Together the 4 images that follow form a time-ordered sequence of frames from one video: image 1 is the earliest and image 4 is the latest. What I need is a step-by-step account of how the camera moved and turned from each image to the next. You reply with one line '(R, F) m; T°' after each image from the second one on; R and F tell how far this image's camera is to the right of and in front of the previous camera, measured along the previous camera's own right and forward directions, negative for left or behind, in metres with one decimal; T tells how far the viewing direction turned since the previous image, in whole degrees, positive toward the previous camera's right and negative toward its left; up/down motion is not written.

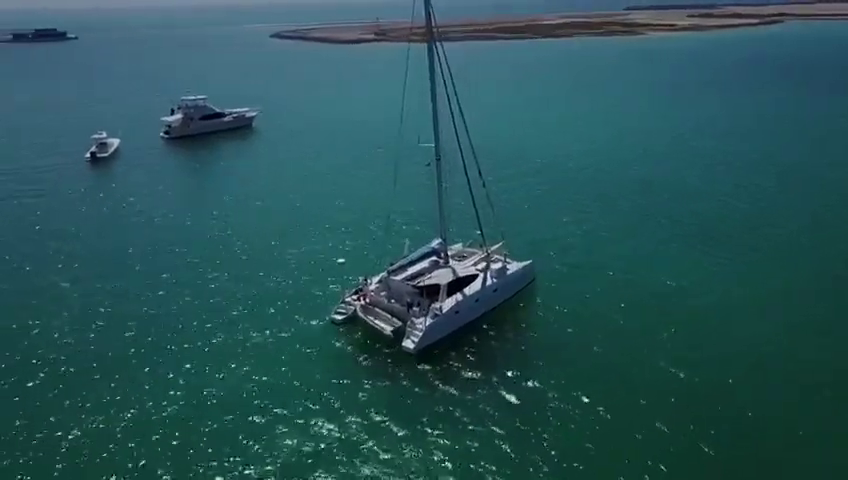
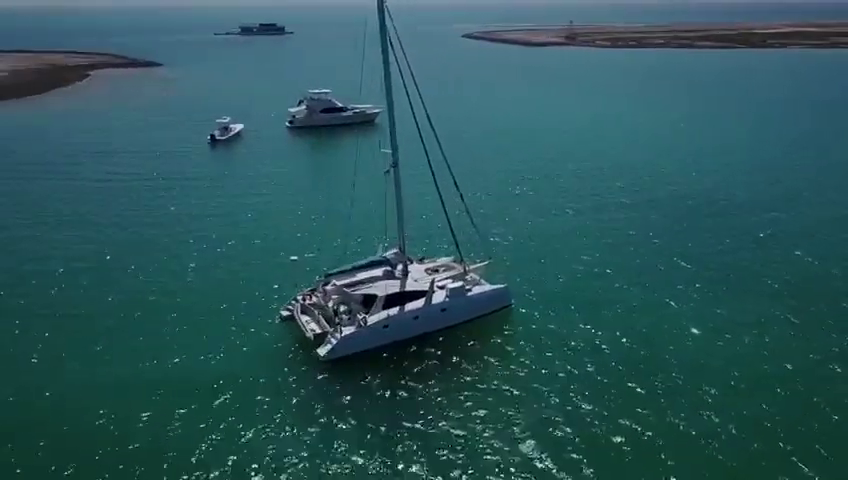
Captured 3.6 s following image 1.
(+12.3, +3.4) m; -19°
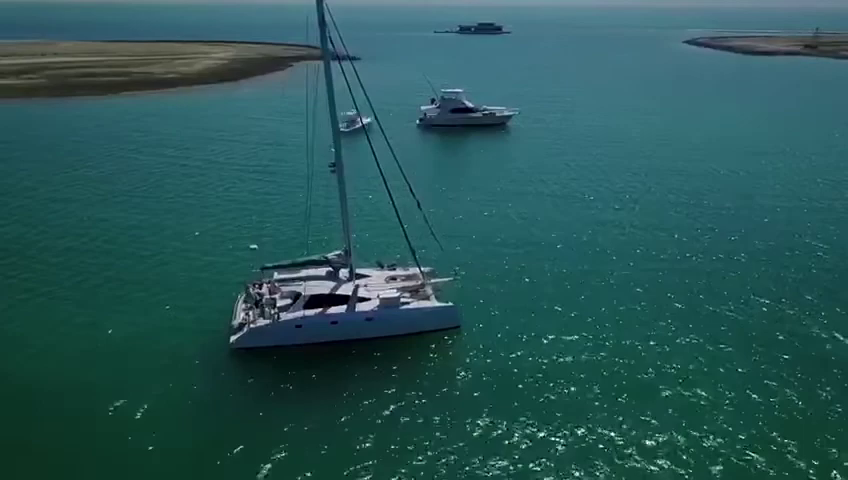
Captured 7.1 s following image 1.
(+13.2, +4.2) m; -20°
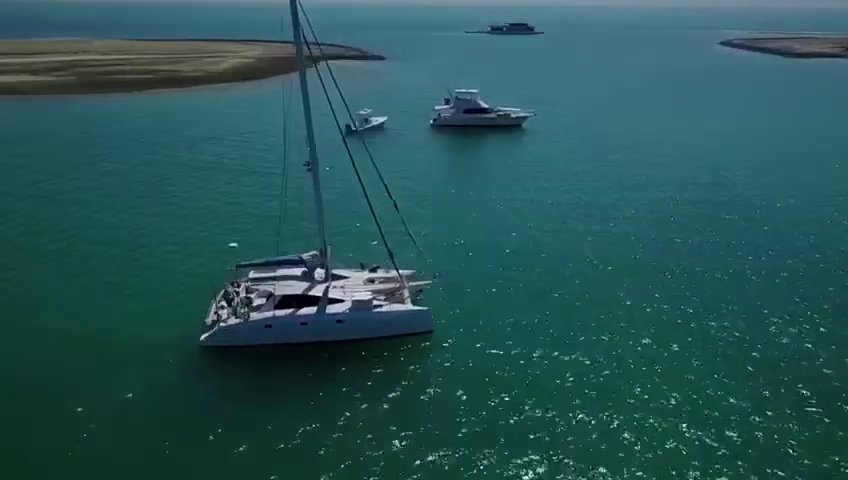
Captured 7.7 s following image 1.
(+2.7, +0.8) m; -3°
